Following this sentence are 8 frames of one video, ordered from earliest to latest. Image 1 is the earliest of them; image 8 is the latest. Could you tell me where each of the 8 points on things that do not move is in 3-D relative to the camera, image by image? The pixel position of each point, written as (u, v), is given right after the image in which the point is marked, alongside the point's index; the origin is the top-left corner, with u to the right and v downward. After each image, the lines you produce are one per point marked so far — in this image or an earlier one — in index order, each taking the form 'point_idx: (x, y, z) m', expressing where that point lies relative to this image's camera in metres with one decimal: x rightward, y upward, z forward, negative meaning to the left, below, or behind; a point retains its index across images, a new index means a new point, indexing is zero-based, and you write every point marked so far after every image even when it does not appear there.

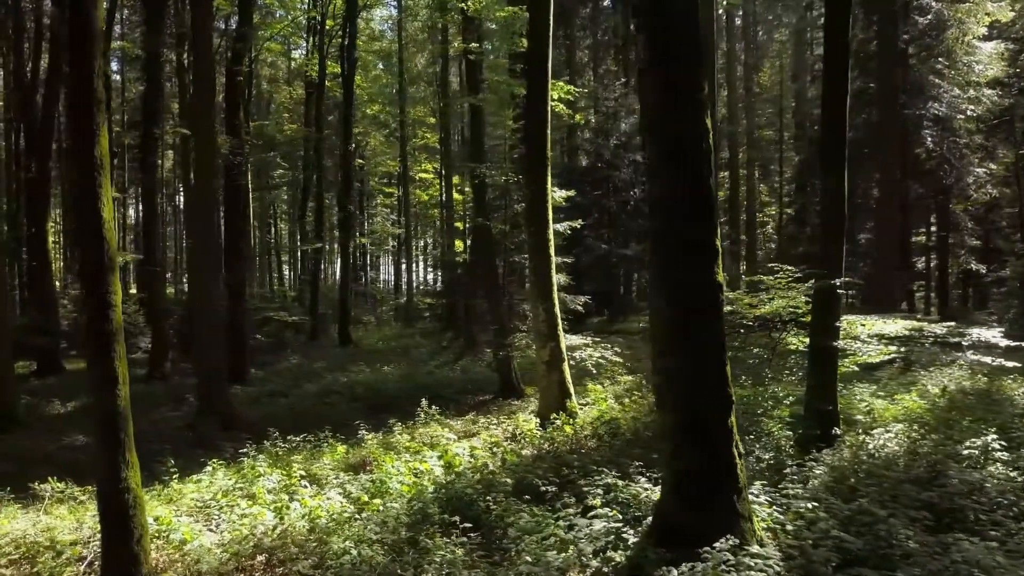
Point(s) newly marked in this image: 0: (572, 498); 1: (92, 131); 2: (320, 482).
0: (+0.7, -2.1, +6.6) m
1: (-3.4, +1.3, +5.3) m
2: (-2.2, -2.3, +7.7) m
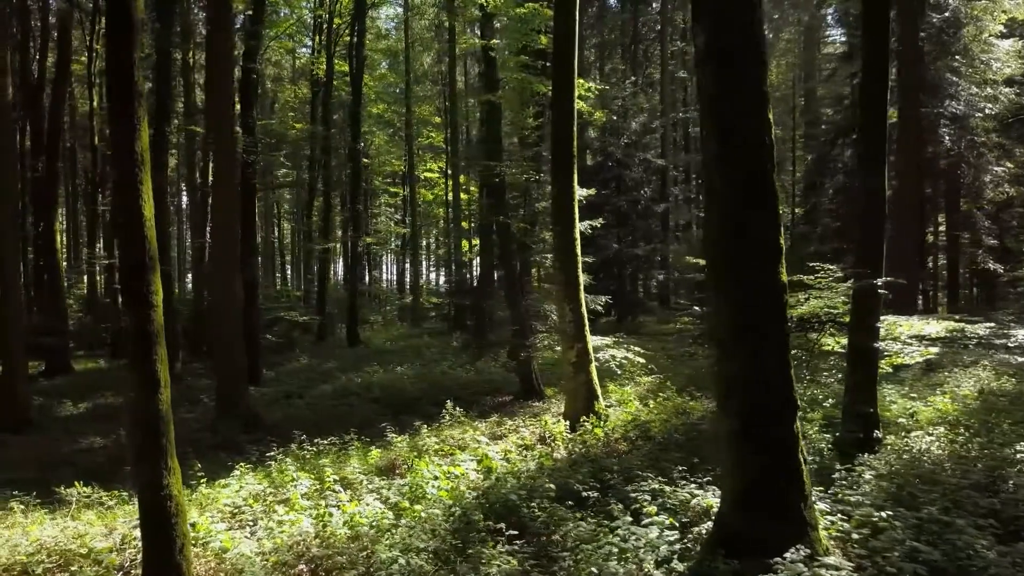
0: (+1.1, -2.1, +6.4) m
1: (-2.9, +1.3, +5.1) m
2: (-1.8, -2.3, +7.5) m
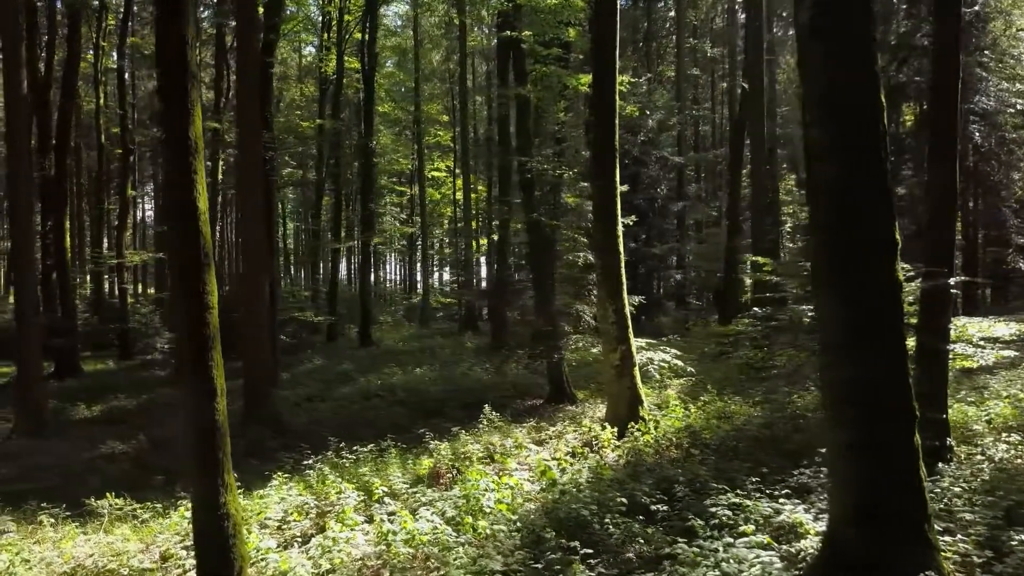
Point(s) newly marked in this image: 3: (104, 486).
0: (+1.7, -2.1, +6.0) m
1: (-2.3, +1.3, +4.7) m
2: (-1.1, -2.3, +7.1) m
3: (-5.3, -2.6, +8.7) m
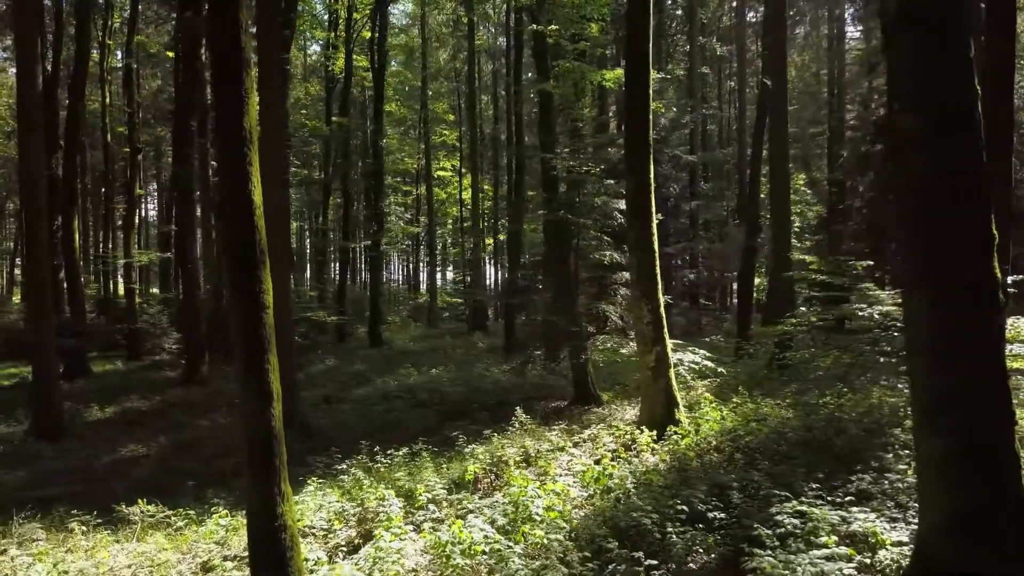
0: (+2.2, -2.1, +5.7) m
1: (-1.8, +1.3, +4.5) m
2: (-0.6, -2.3, +6.9) m
3: (-4.8, -2.6, +8.4) m
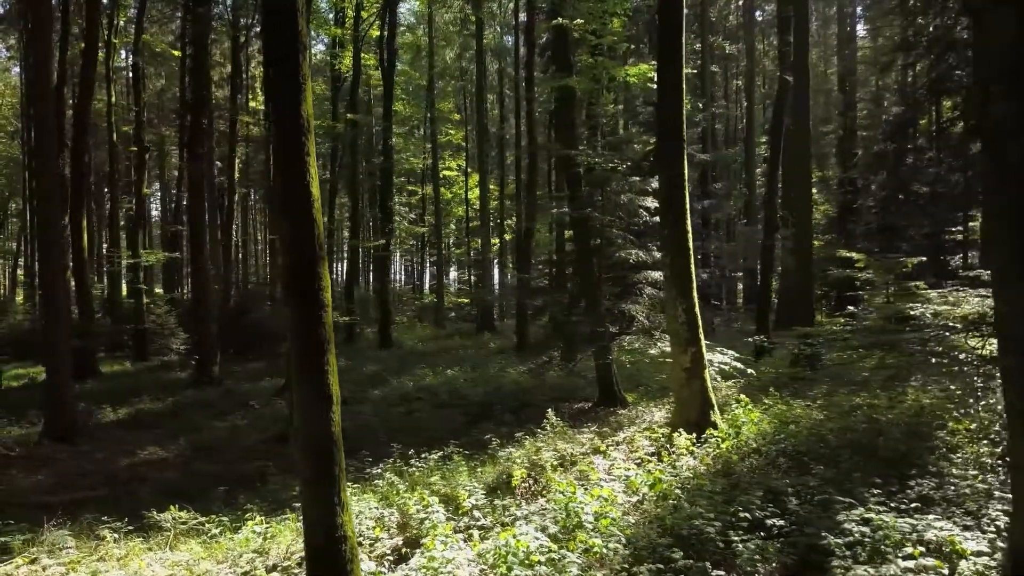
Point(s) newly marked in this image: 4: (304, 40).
0: (+2.7, -2.0, +5.5) m
1: (-1.4, +1.3, +4.2) m
2: (-0.2, -2.2, +6.6) m
3: (-4.4, -2.6, +8.2) m
4: (-1.3, +1.6, +4.3) m
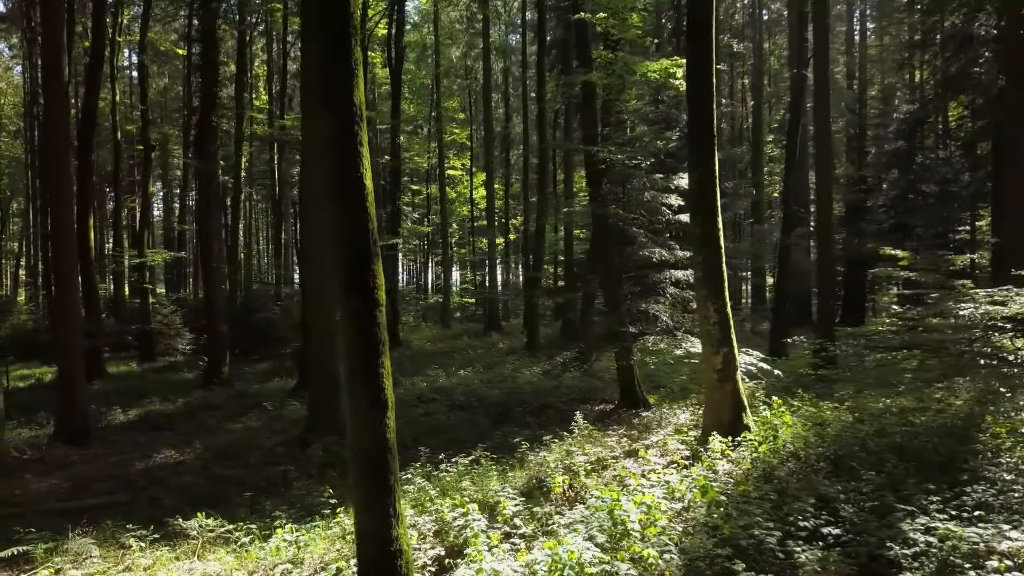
0: (+3.0, -2.0, +5.2) m
1: (-1.0, +1.3, +4.0) m
2: (+0.2, -2.2, +6.4) m
3: (-4.0, -2.5, +7.9) m
4: (-1.0, +1.6, +4.0) m
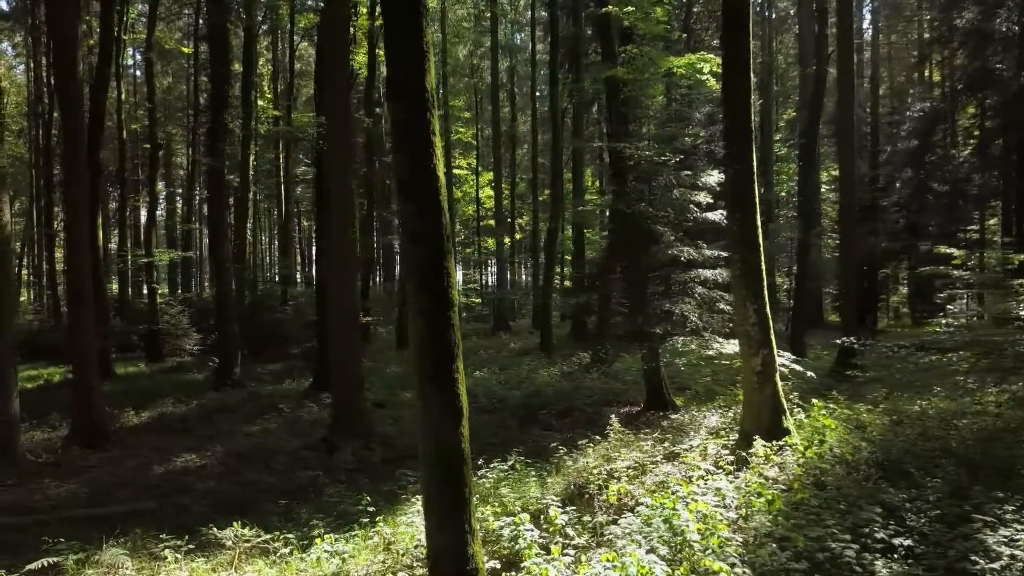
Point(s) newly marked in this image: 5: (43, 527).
0: (+3.5, -2.0, +4.9) m
1: (-0.5, +1.3, +3.7) m
2: (+0.7, -2.2, +6.1) m
3: (-3.5, -2.5, +7.7) m
4: (-0.5, +1.6, +3.8) m
5: (-4.9, -2.5, +7.0) m
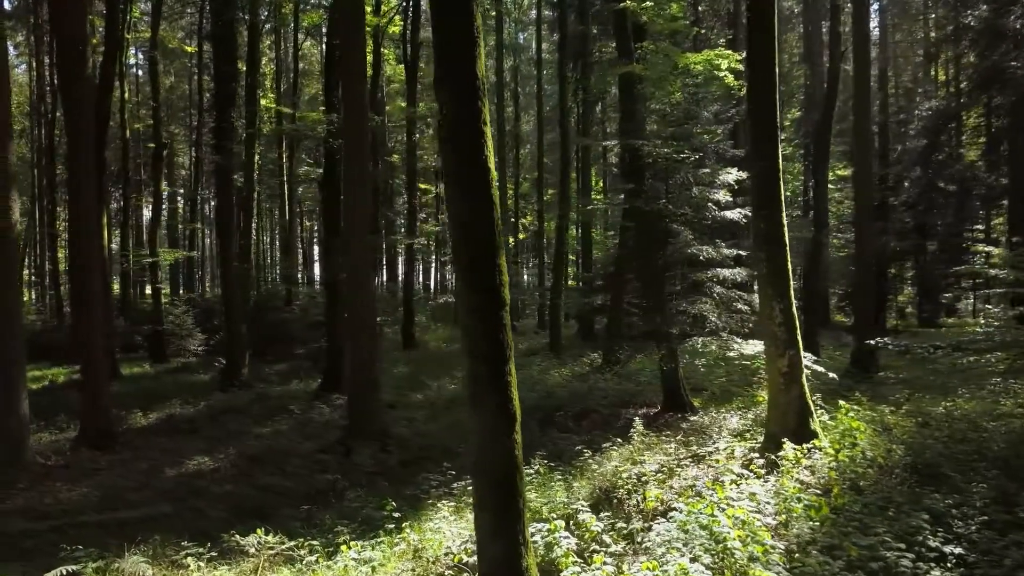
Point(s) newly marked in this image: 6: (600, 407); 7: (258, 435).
0: (+3.8, -2.0, +4.7) m
1: (-0.2, +1.3, +3.5) m
2: (+1.0, -2.2, +5.9) m
3: (-3.2, -2.5, +7.5) m
4: (-0.2, +1.6, +3.6) m
5: (-4.6, -2.5, +6.8) m
6: (+1.7, -2.3, +13.0) m
7: (-4.7, -2.7, +12.3) m
